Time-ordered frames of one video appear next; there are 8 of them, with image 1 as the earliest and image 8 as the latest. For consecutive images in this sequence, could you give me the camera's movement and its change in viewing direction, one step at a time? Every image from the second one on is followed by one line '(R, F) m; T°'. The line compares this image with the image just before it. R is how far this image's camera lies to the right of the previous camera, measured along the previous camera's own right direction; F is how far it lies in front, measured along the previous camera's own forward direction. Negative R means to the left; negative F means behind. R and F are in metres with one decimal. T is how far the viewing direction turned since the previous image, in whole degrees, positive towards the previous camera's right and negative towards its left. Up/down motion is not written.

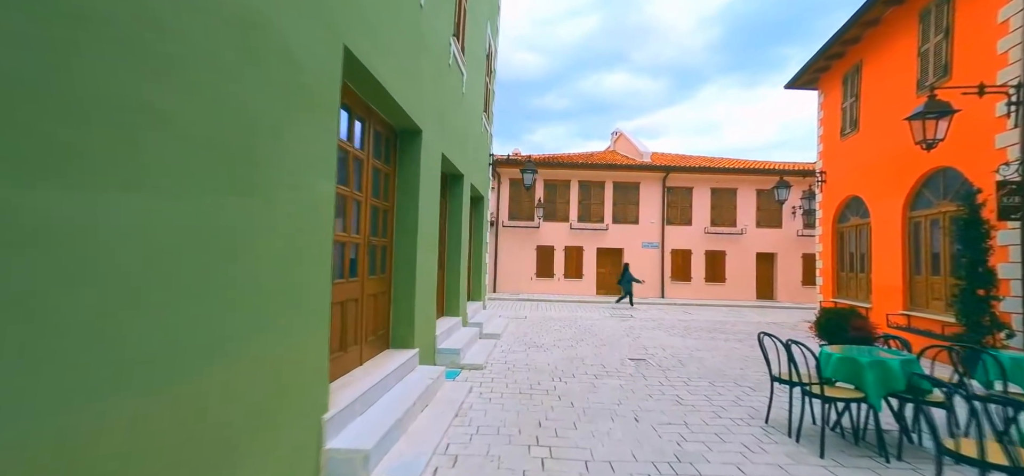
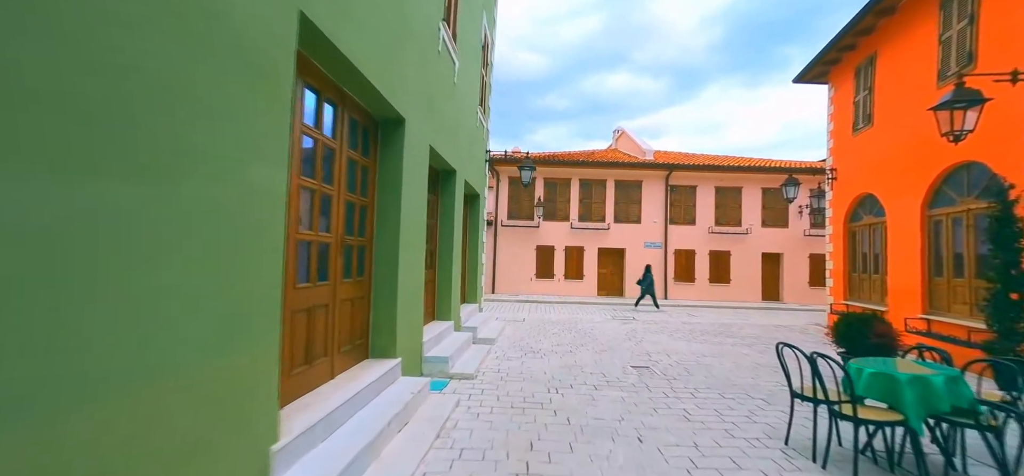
(+0.1, +0.4) m; 0°
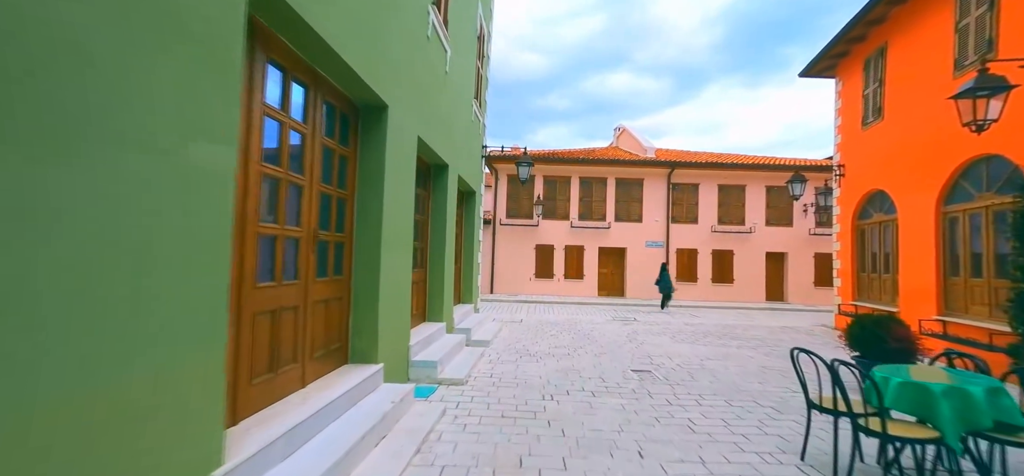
(+0.1, +0.3) m; 0°
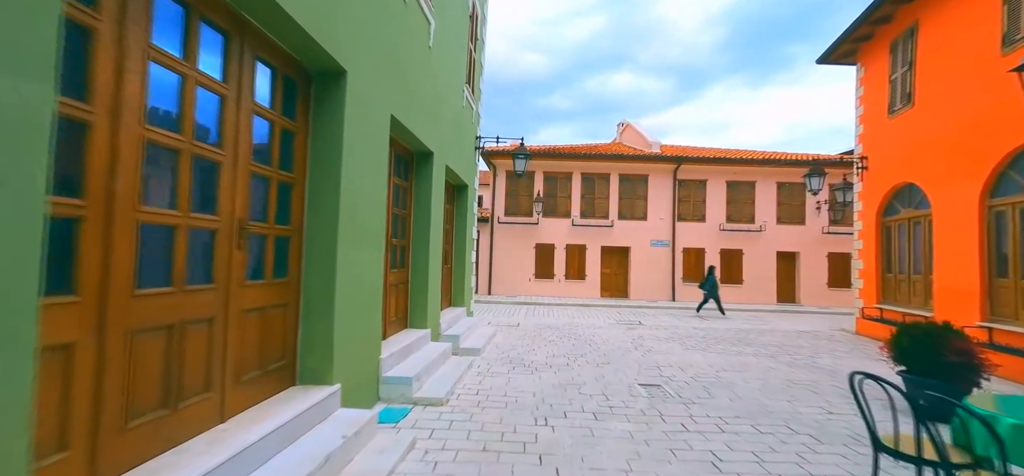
(+0.1, +0.7) m; 0°
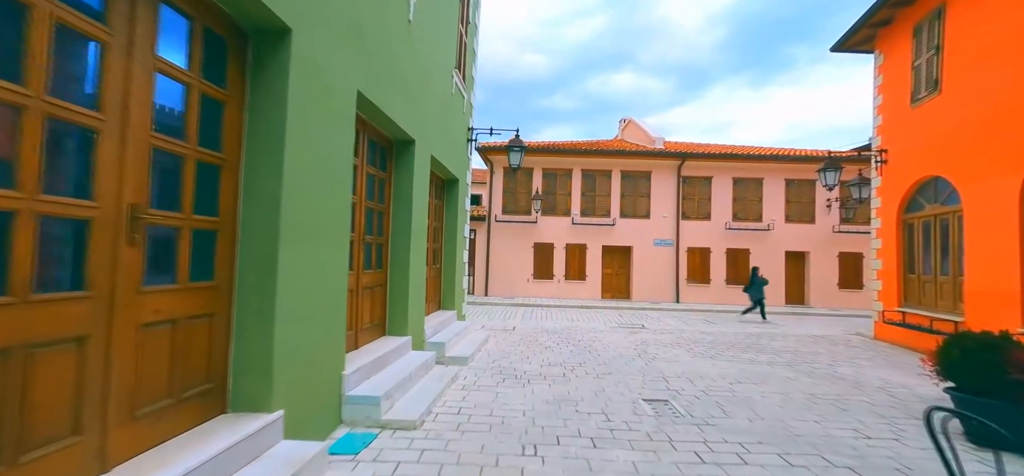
(+0.1, +0.6) m; 0°
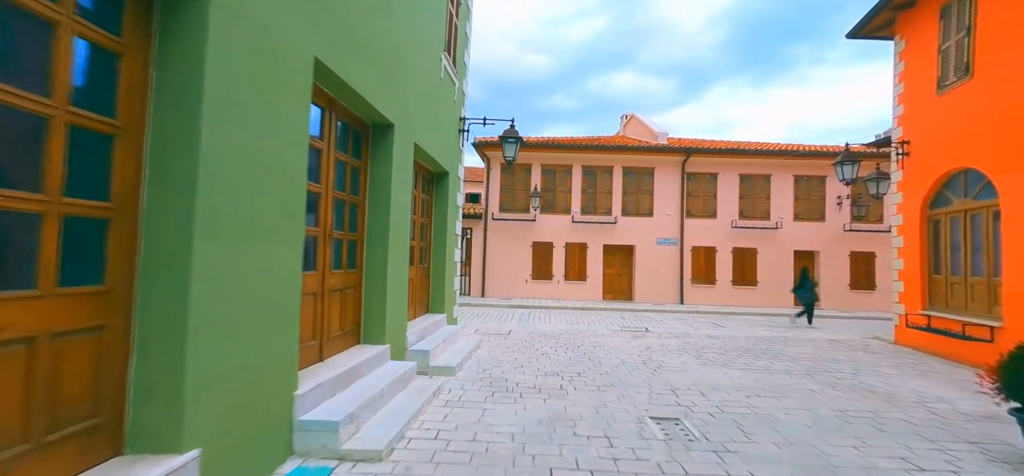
(+0.1, +0.6) m; 0°
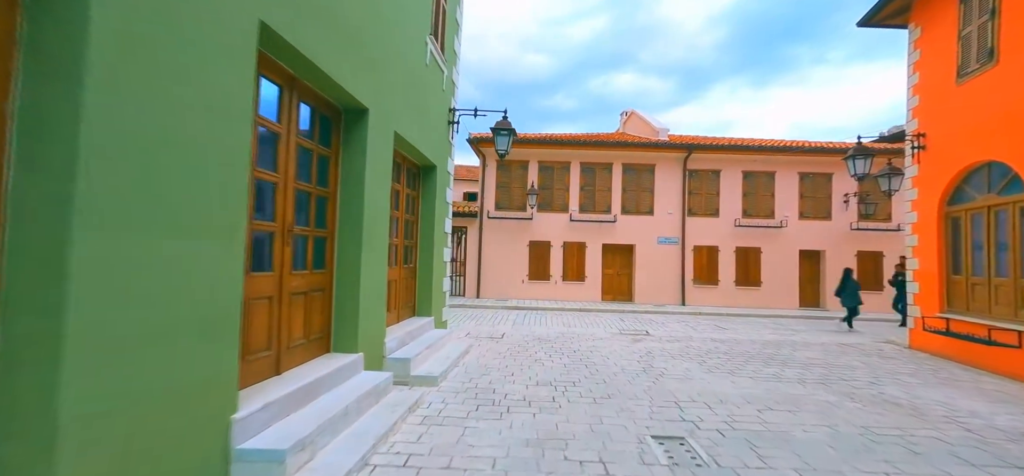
(+0.1, +0.5) m; 0°
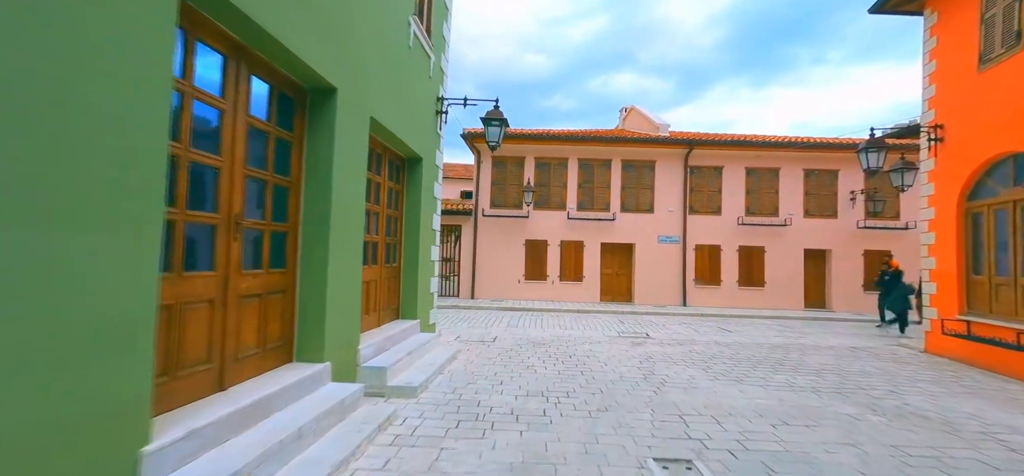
(+0.1, +0.5) m; 0°
